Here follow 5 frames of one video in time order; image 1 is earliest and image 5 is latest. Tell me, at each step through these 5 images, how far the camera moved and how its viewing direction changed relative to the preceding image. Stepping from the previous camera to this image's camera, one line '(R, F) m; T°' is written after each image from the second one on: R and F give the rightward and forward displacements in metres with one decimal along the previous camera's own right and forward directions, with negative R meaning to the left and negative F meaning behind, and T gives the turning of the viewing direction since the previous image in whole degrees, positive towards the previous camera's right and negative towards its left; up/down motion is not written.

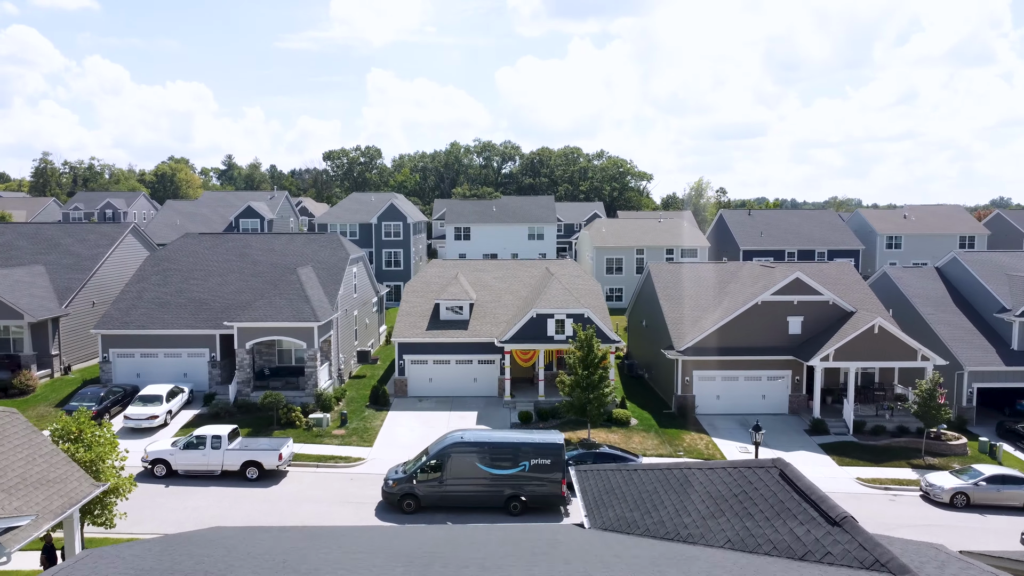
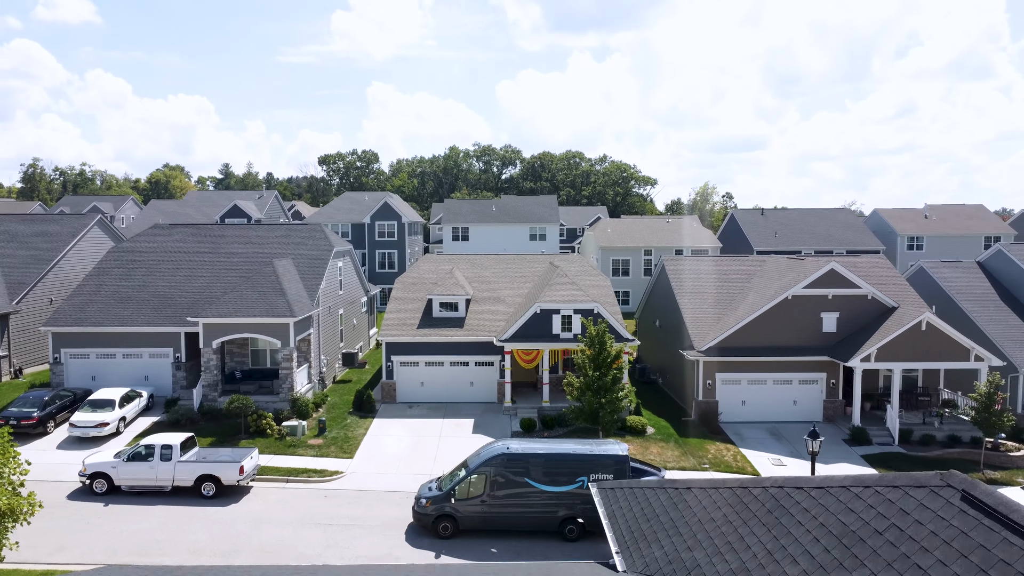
(0.0, +3.2) m; 0°
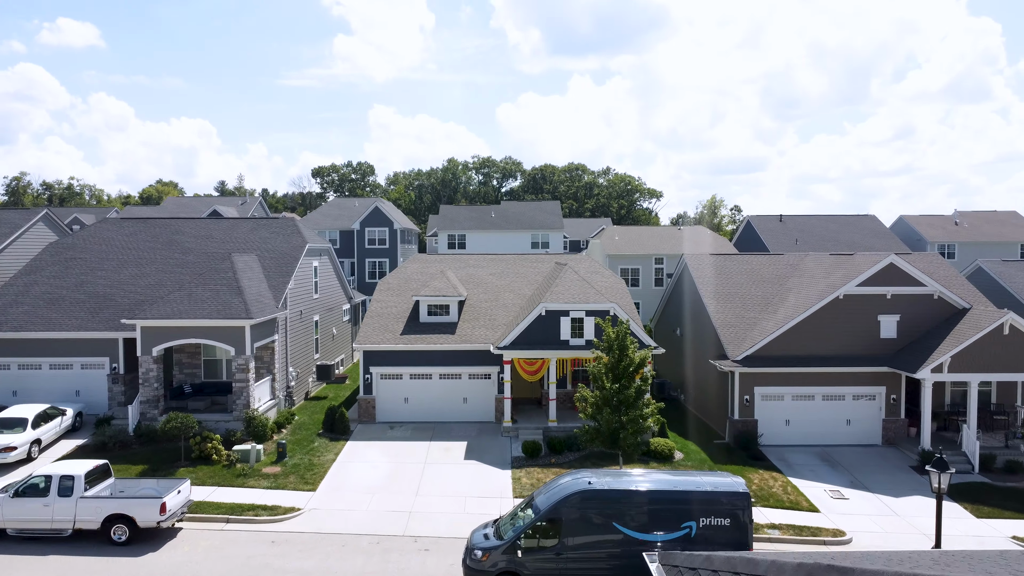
(0.0, +4.2) m; 0°
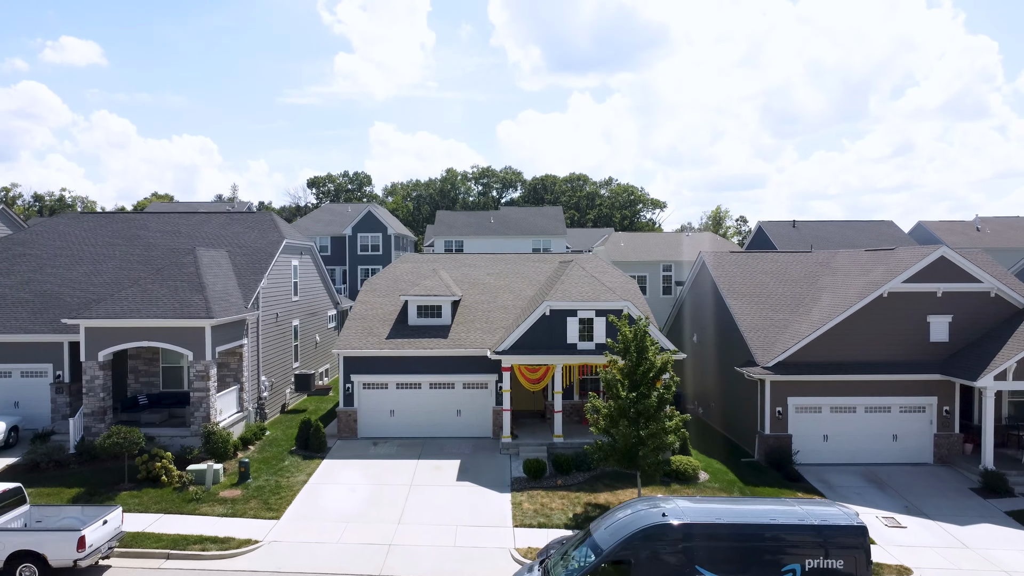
(0.0, +2.7) m; 0°
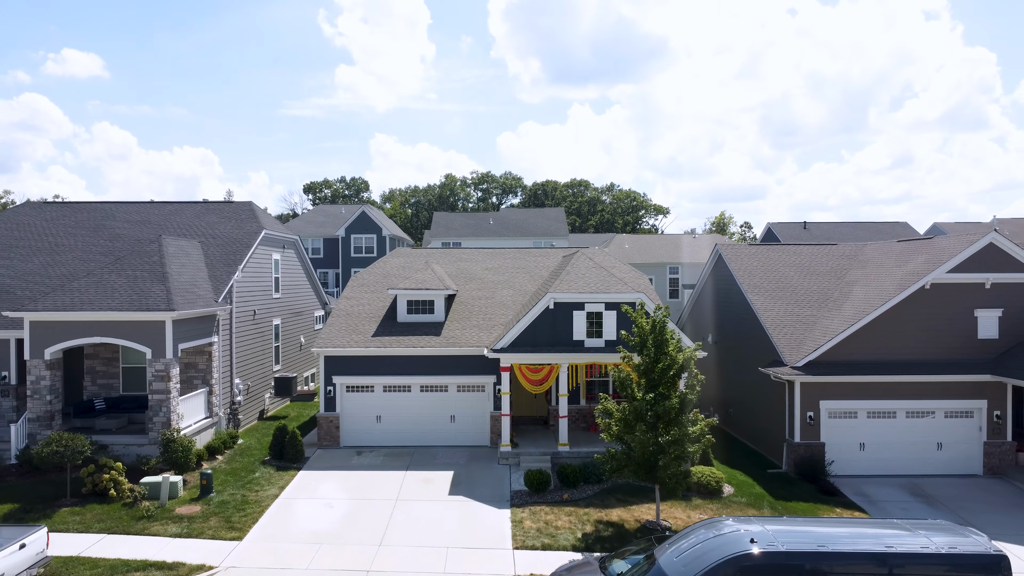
(0.0, +2.1) m; 0°
